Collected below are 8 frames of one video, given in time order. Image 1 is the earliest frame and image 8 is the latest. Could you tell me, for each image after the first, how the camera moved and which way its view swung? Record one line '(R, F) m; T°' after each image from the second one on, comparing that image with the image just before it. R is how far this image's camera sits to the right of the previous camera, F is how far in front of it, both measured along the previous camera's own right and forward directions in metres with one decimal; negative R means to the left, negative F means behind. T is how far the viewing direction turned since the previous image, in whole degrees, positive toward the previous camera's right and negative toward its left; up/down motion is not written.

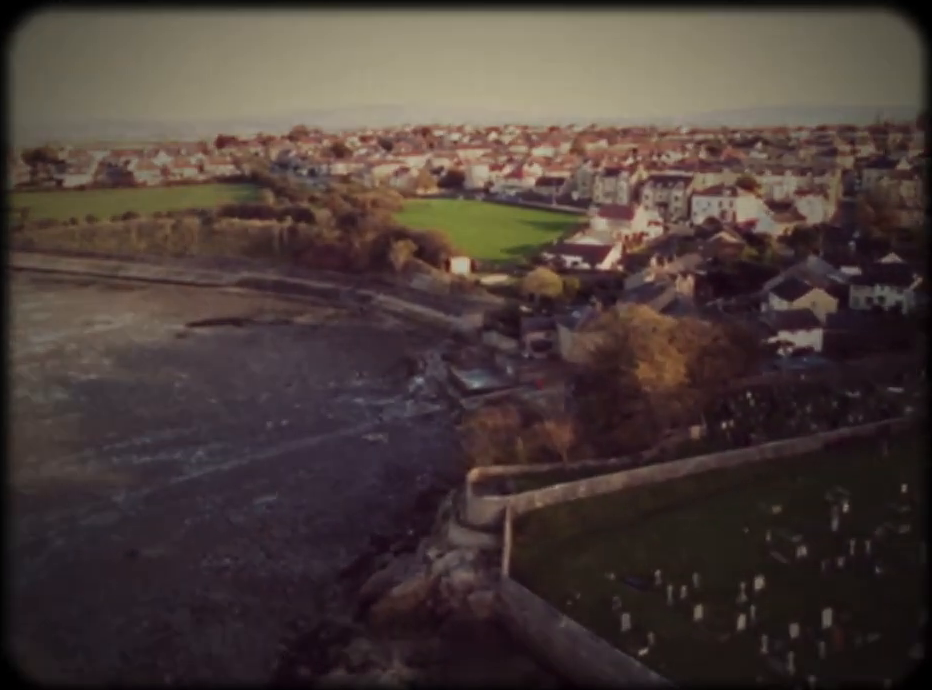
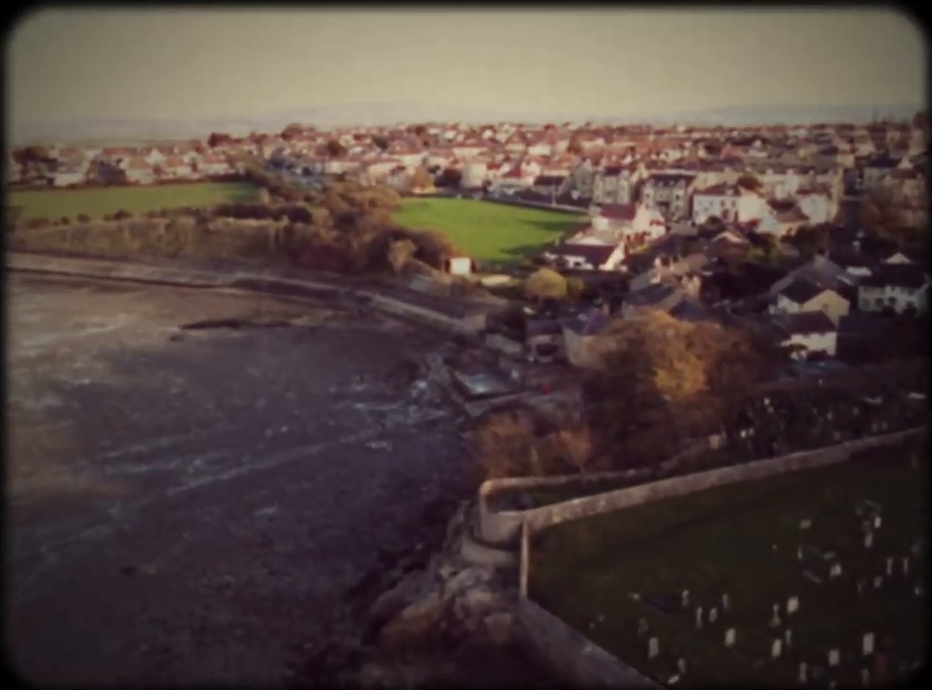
(-0.2, +0.6) m; 0°
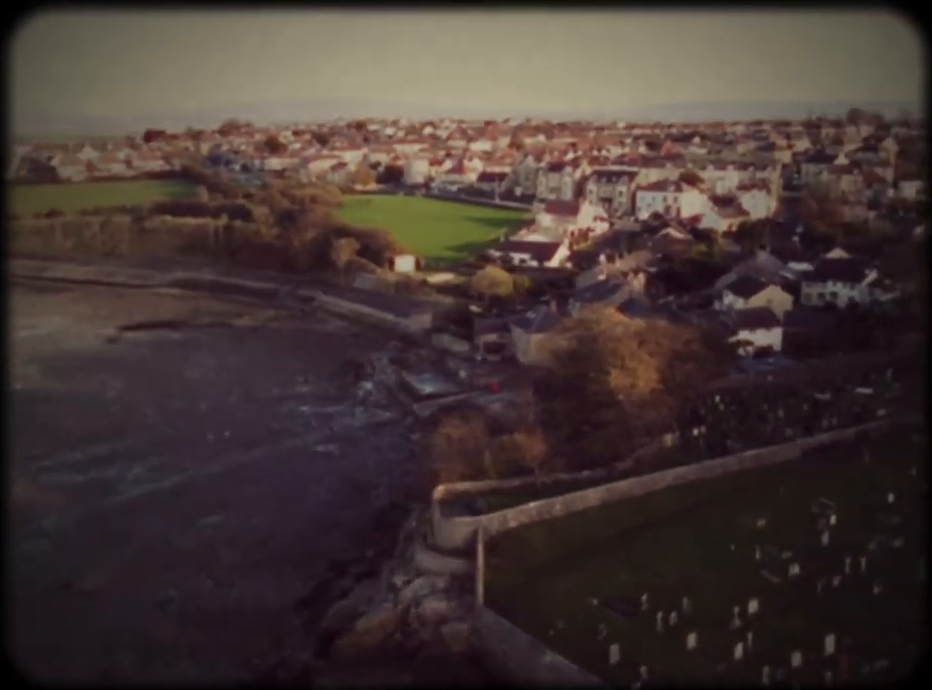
(-0.1, +0.3) m; +3°
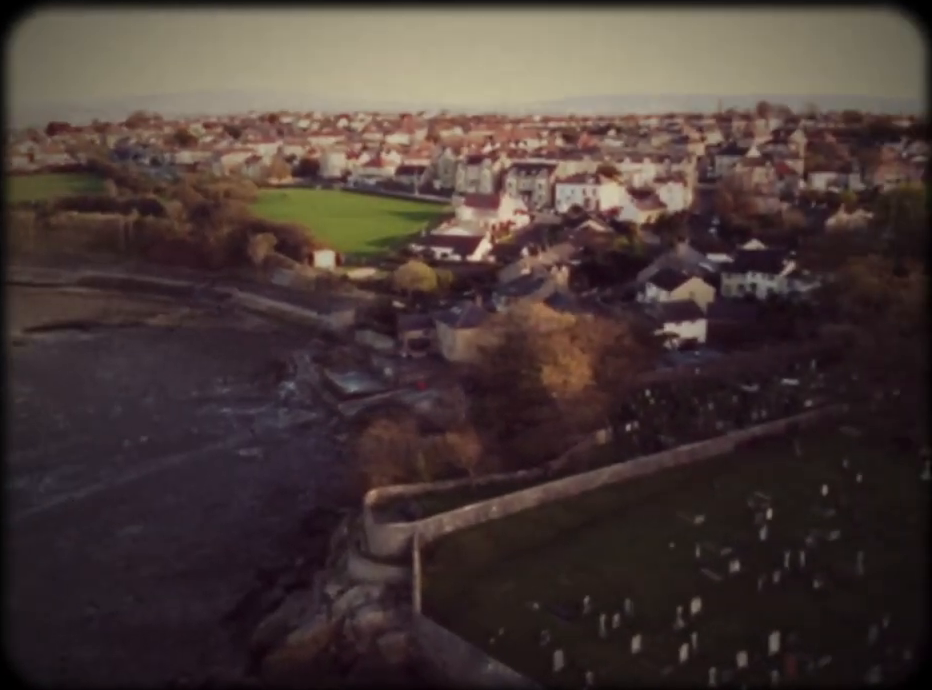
(-0.1, +0.3) m; +5°
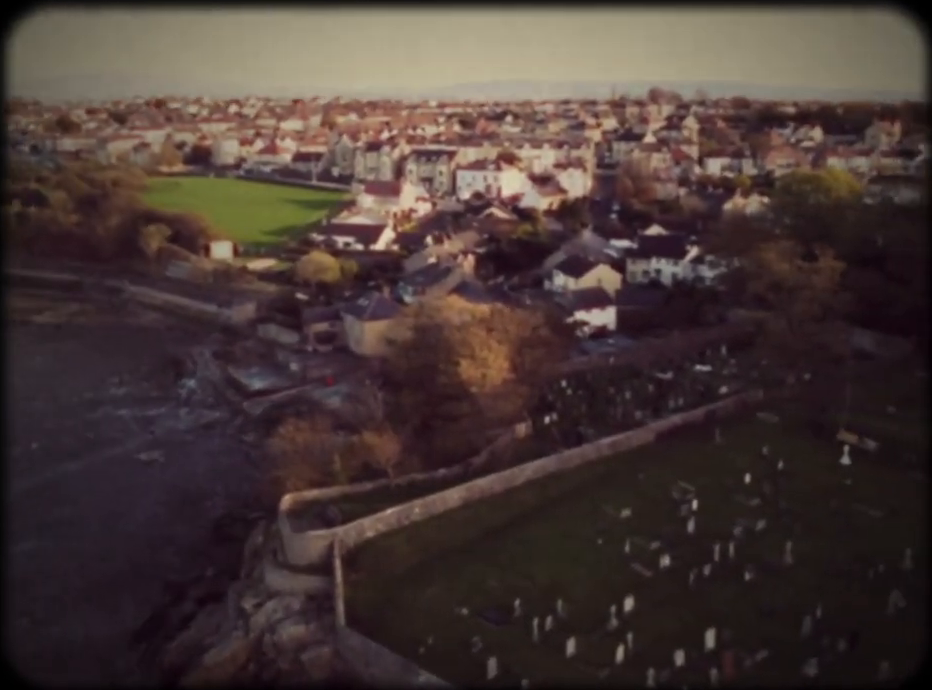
(-0.2, +0.4) m; +6°
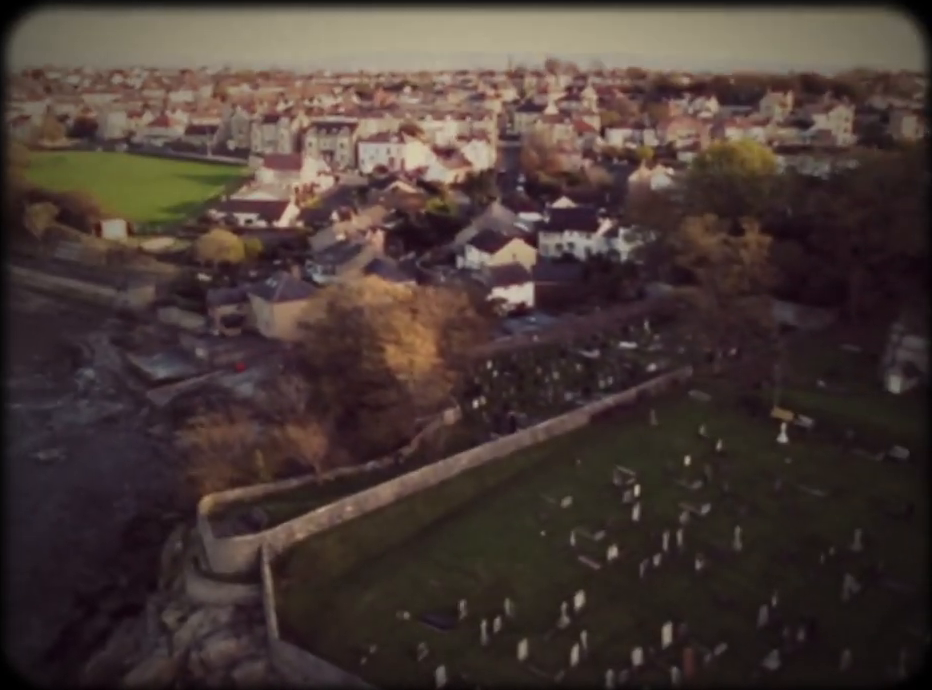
(-0.3, +0.6) m; +6°
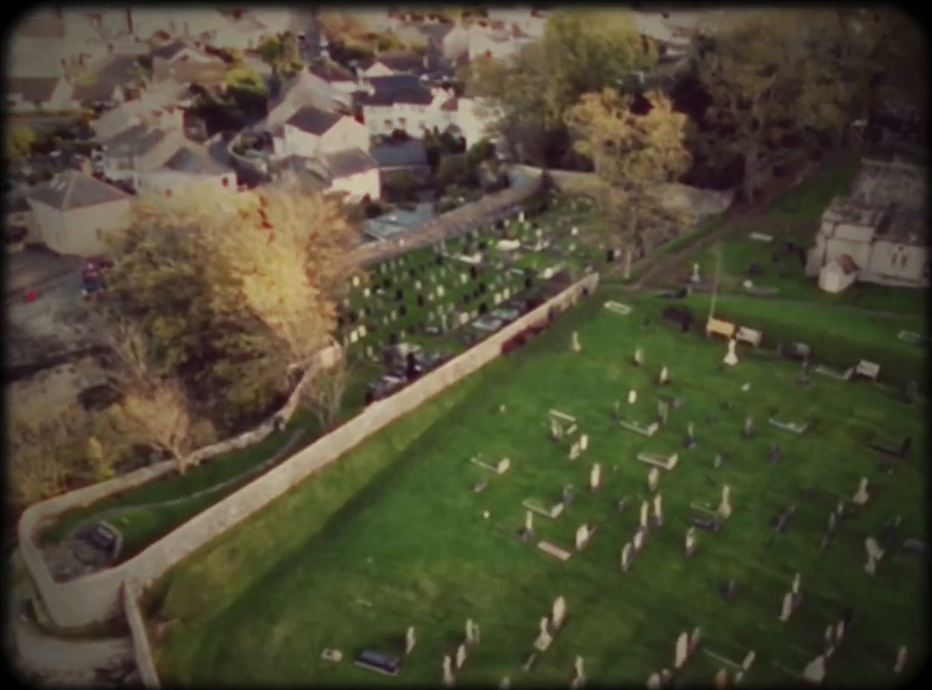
(-0.9, +2.4) m; +12°
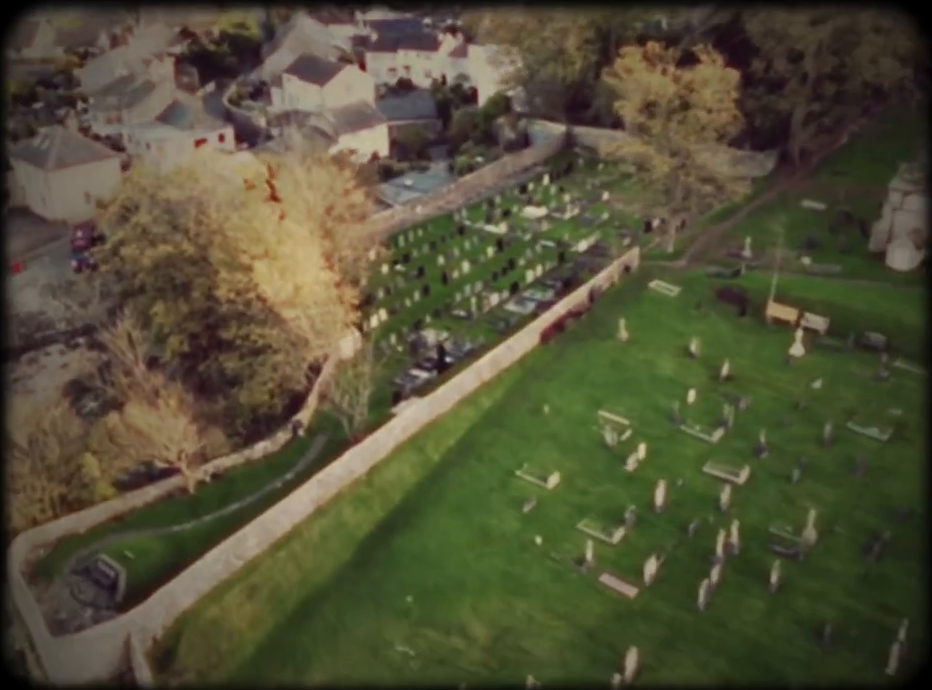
(-0.4, +1.0) m; +1°
